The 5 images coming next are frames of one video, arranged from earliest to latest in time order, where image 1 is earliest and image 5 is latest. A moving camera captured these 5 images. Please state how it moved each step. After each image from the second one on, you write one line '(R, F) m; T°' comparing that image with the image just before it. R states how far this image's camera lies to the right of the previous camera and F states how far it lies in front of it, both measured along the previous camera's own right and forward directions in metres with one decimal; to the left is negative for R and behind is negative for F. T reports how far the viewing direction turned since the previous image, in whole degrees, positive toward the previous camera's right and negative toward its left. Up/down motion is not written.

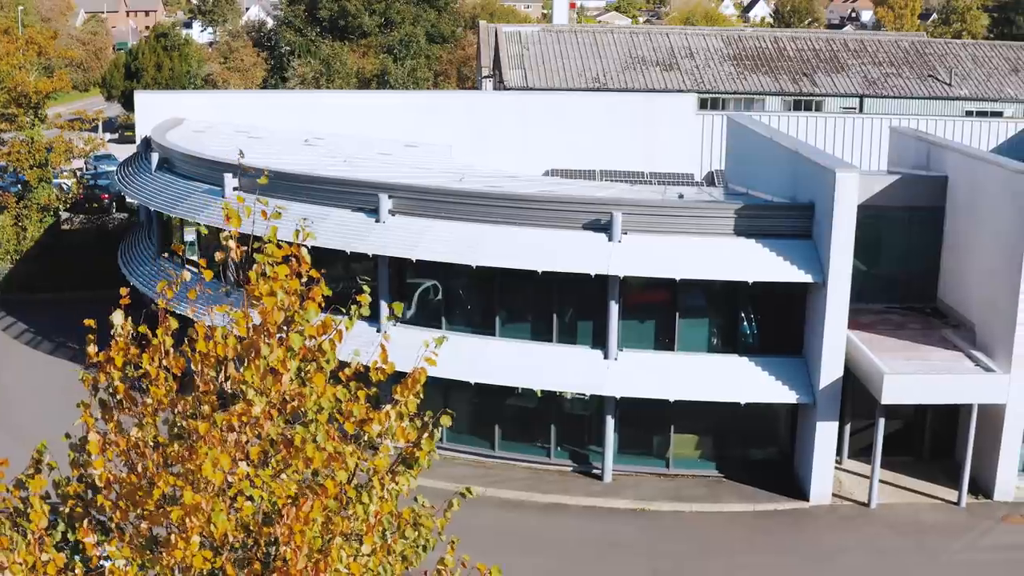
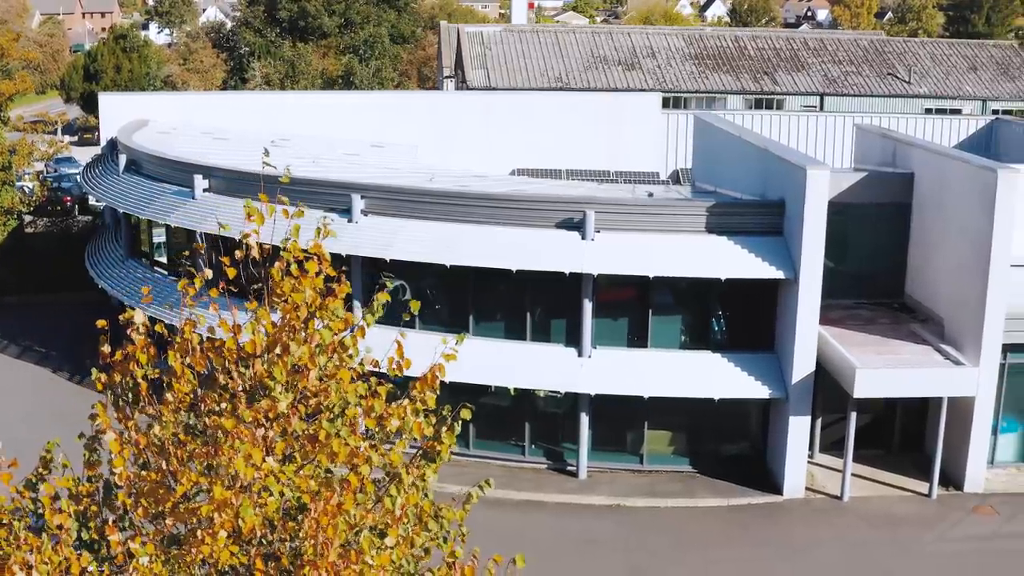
(-0.2, 0.0) m; +2°
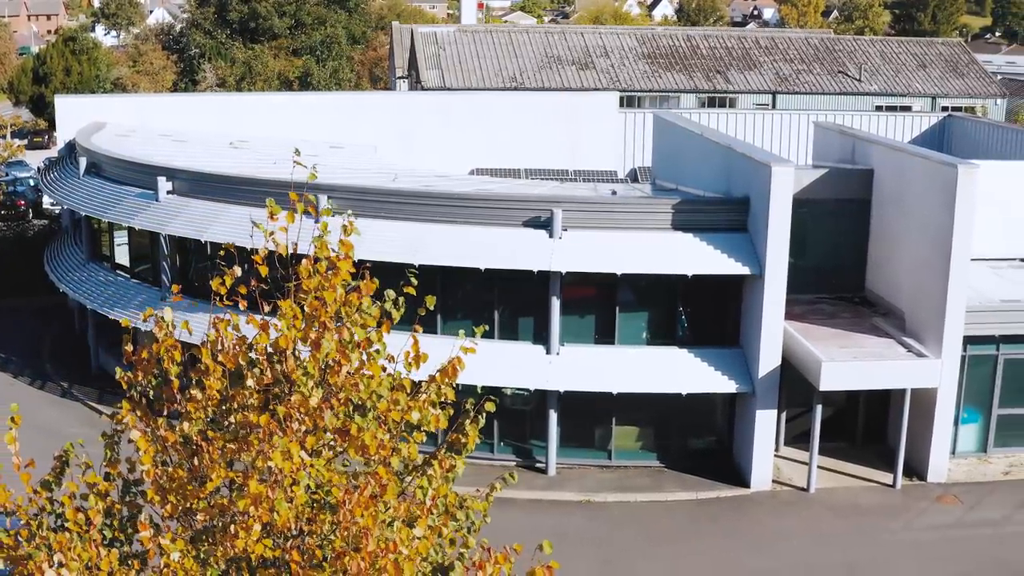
(-0.2, -0.1) m; +2°
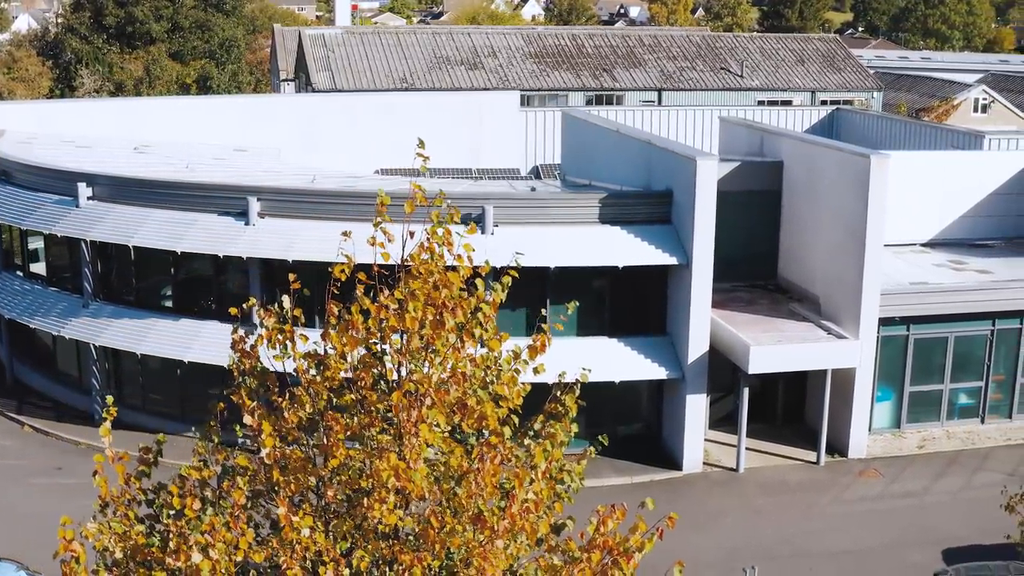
(-0.8, -0.3) m; +5°
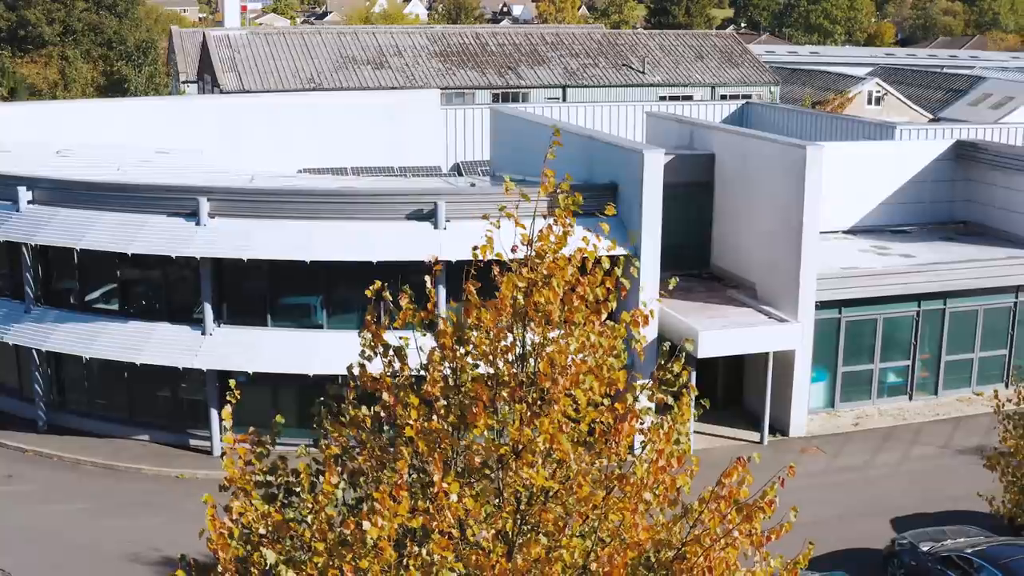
(-0.9, -0.4) m; +5°
